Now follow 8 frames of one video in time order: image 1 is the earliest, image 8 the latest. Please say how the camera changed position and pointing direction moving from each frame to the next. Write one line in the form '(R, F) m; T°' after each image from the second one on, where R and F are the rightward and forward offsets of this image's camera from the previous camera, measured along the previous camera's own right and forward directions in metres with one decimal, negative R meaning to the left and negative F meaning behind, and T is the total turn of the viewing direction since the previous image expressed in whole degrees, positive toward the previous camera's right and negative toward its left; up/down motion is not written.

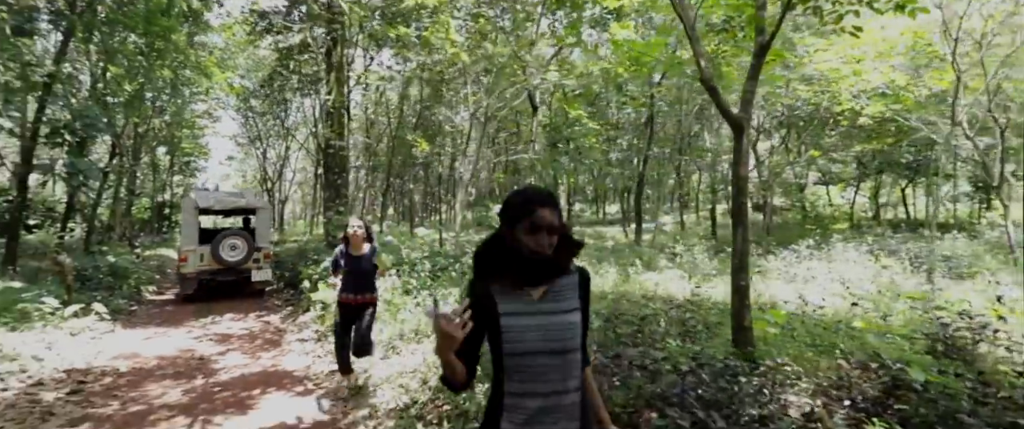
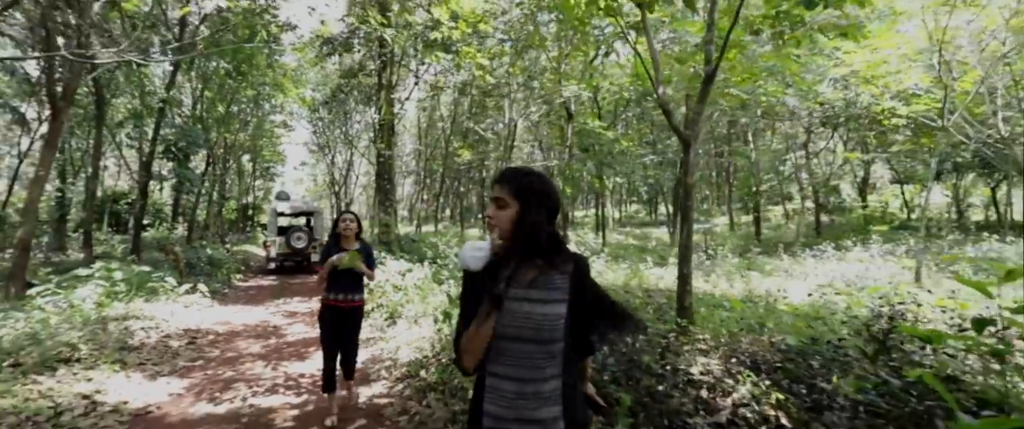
(+0.9, -1.2) m; -7°
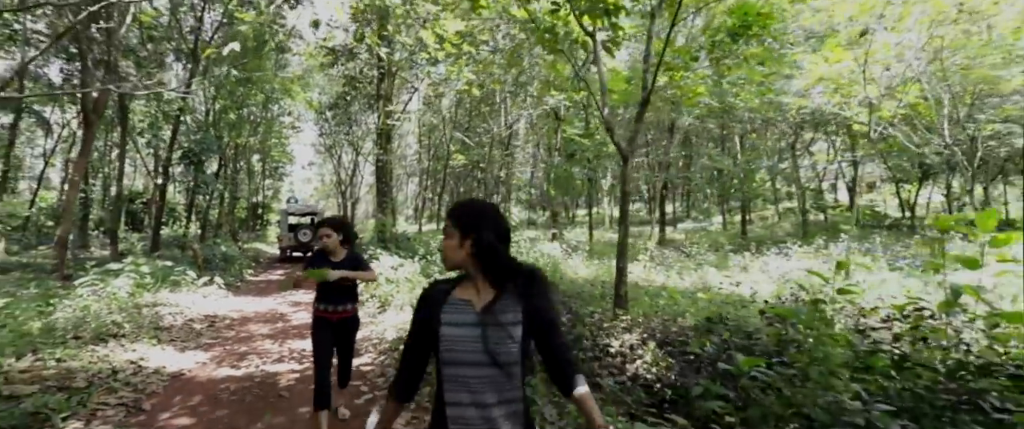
(+0.6, -1.1) m; -1°
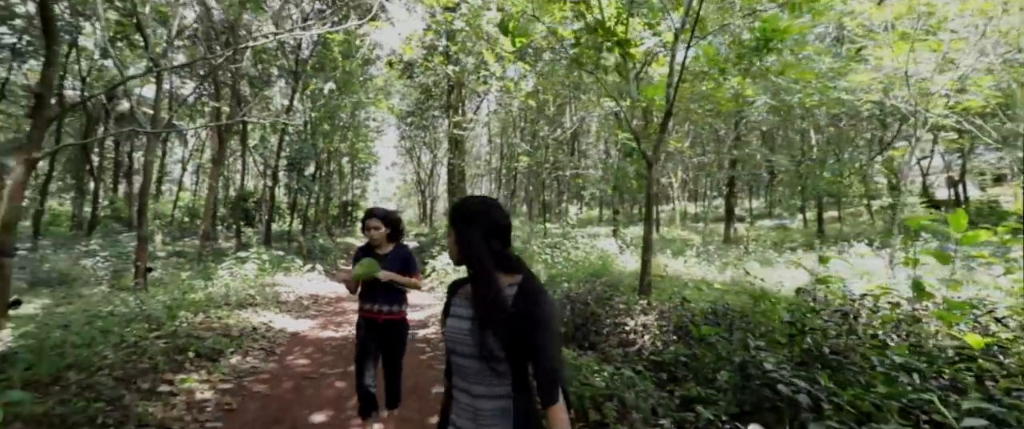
(+0.6, -1.2) m; -9°
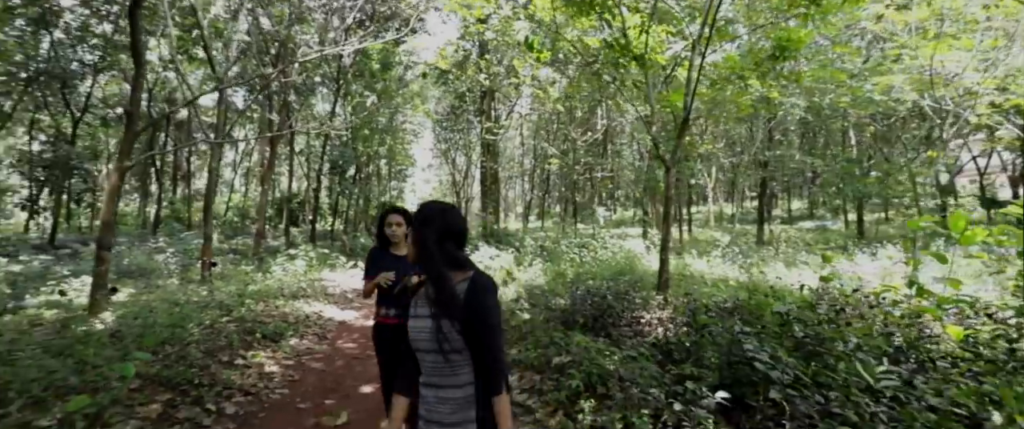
(+0.1, -0.6) m; -4°
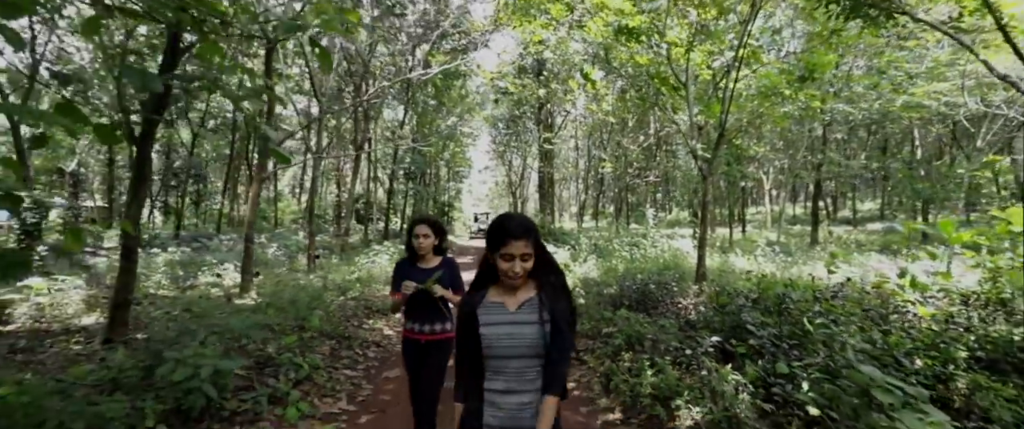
(-0.1, -1.5) m; -6°
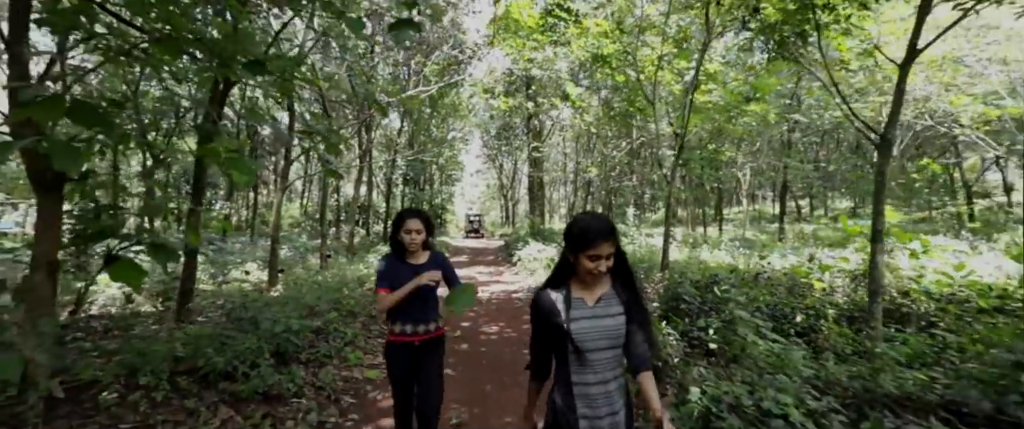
(0.0, -1.5) m; +1°
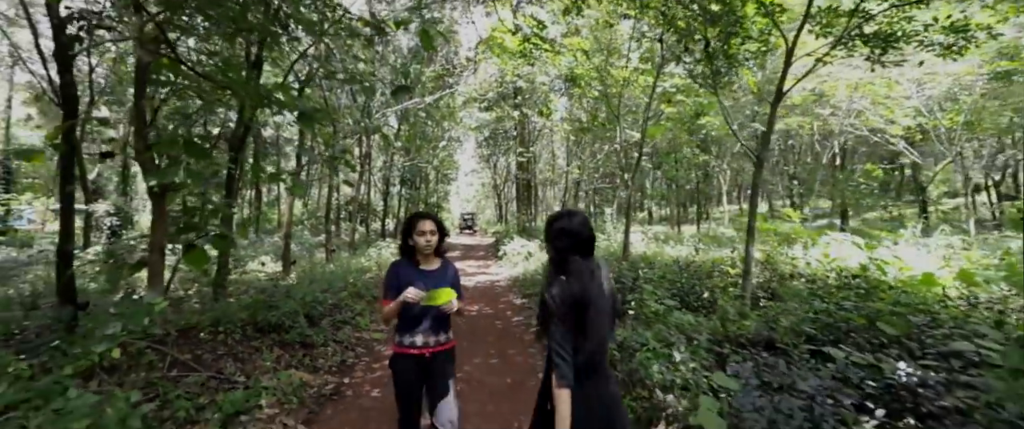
(+0.4, -1.6) m; 0°
